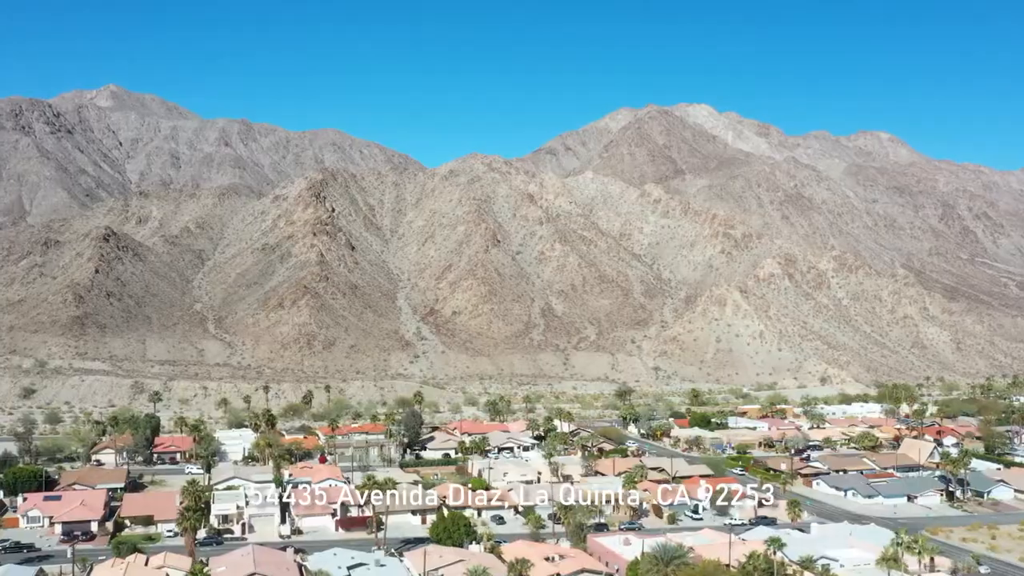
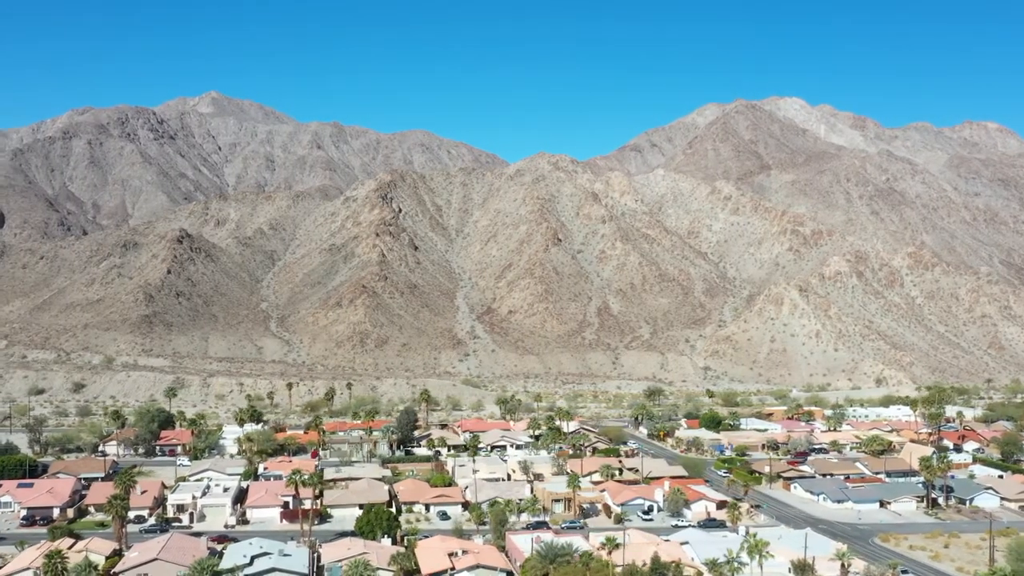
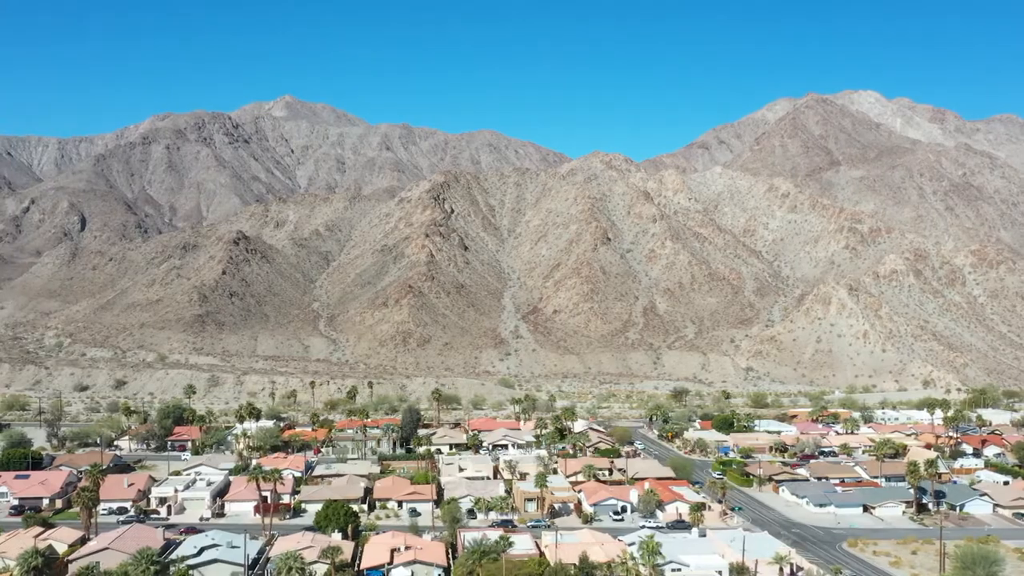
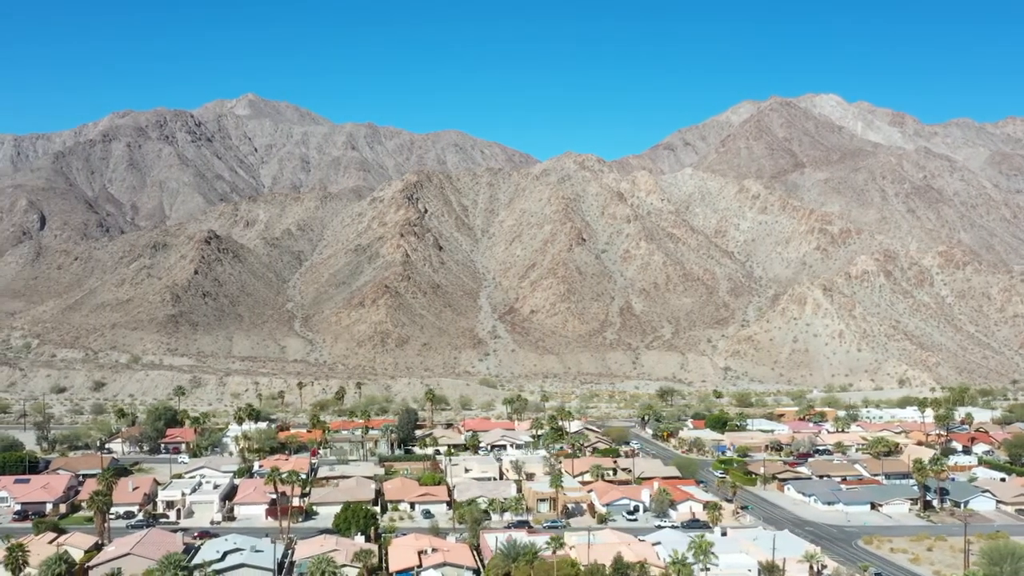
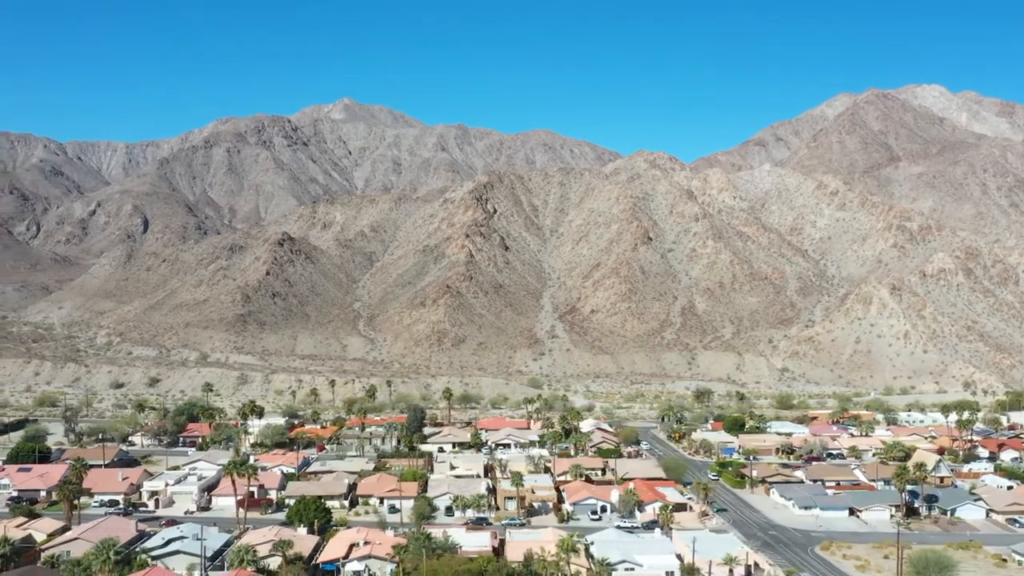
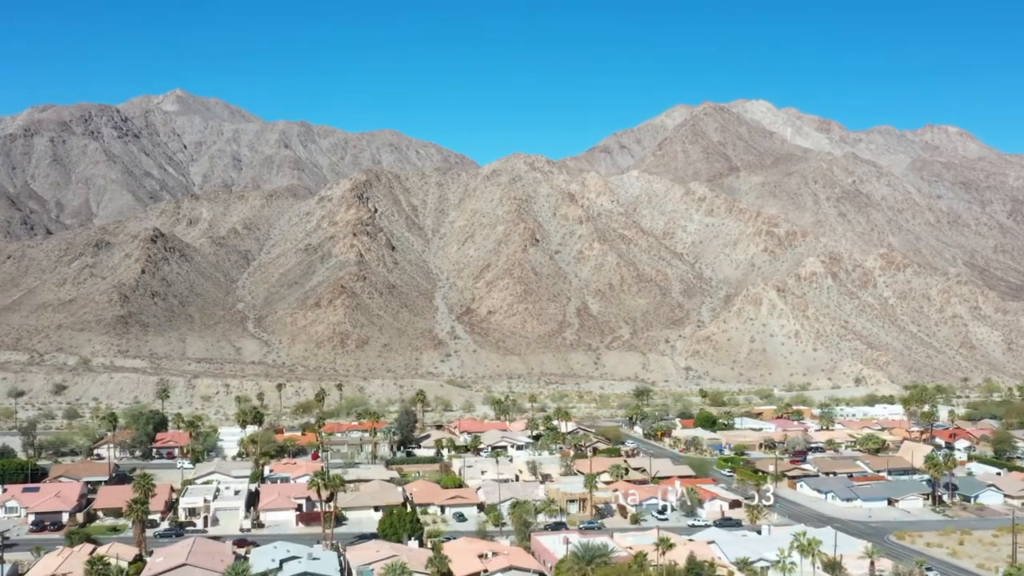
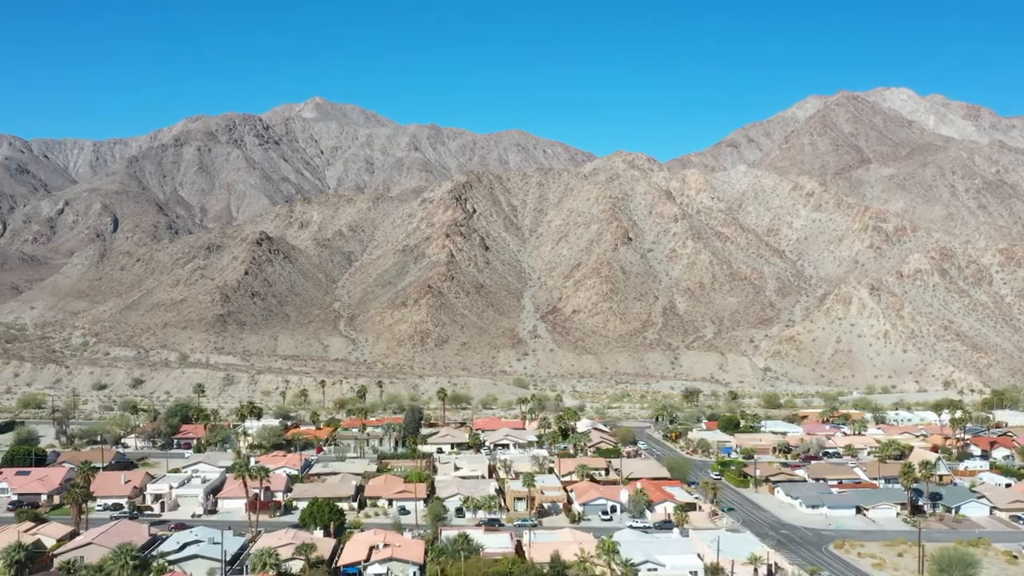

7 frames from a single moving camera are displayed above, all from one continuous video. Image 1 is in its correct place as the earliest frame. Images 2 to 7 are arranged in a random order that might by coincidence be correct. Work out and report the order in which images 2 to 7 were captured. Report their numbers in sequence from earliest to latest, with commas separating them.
6, 2, 4, 3, 7, 5
